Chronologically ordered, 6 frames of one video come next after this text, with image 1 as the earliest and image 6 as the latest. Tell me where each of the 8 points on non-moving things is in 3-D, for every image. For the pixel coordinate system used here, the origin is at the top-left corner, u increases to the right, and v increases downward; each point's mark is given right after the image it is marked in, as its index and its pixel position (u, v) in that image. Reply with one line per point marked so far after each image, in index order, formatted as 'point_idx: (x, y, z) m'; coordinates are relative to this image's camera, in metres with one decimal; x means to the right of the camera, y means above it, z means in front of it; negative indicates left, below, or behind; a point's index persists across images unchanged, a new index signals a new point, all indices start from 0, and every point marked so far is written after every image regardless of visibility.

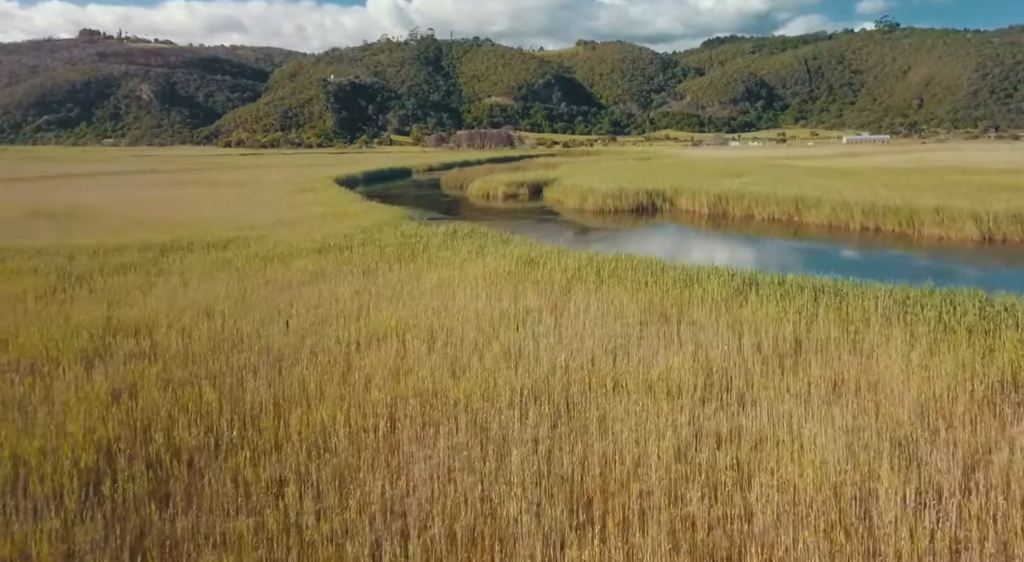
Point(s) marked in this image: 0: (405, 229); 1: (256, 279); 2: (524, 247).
0: (-2.6, +1.3, +18.5) m
1: (-4.5, +0.1, +13.5) m
2: (+0.3, +0.7, +15.9) m
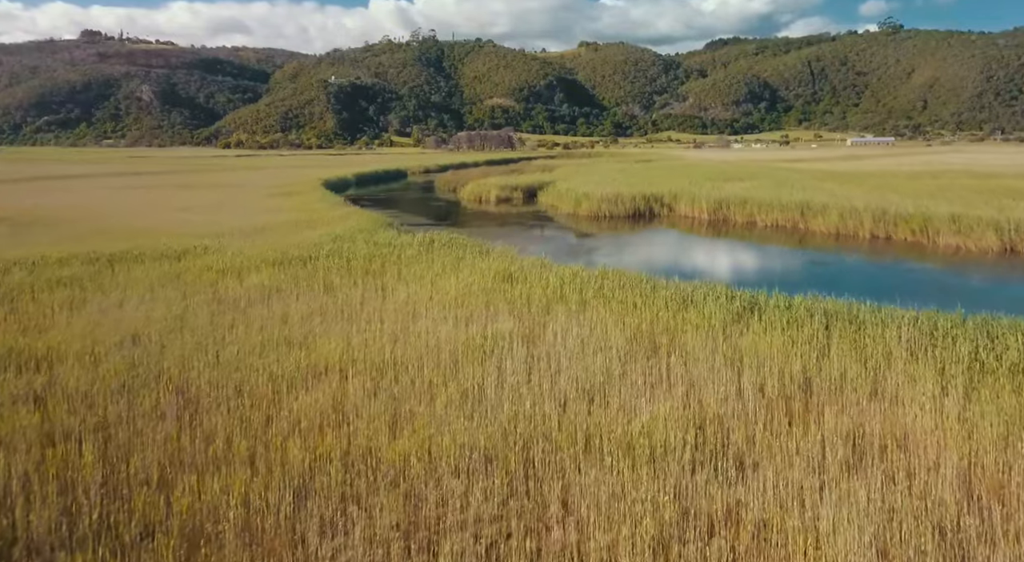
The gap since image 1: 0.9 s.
0: (-3.0, +1.0, +17.2) m
1: (-4.9, -0.2, +12.1) m
2: (-0.1, +0.4, +14.5) m
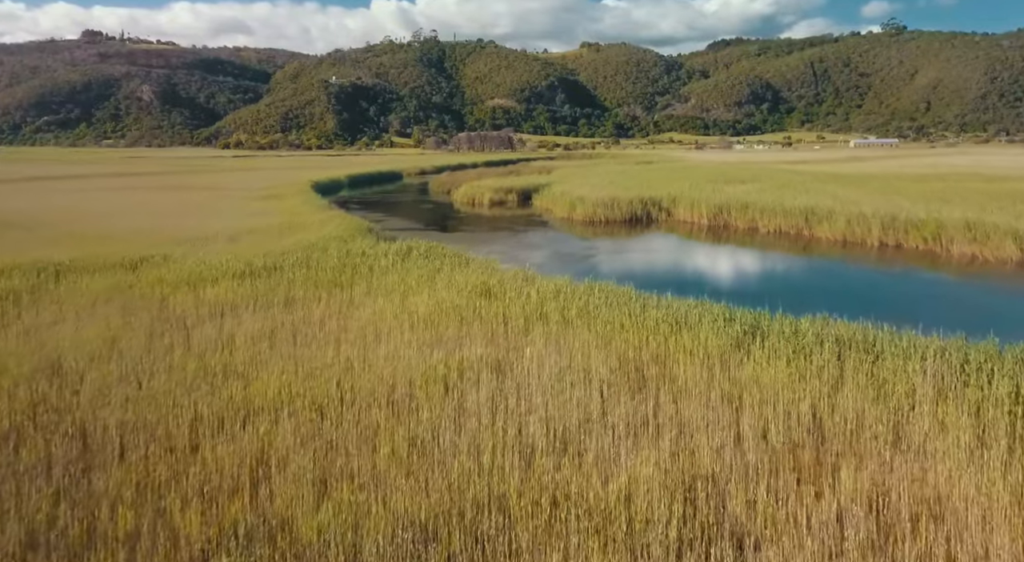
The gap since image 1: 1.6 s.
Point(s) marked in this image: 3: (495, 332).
0: (-3.3, +0.7, +16.0) m
1: (-5.3, -0.4, +11.0) m
2: (-0.4, +0.2, +13.4) m
3: (-0.2, -0.7, +9.8) m
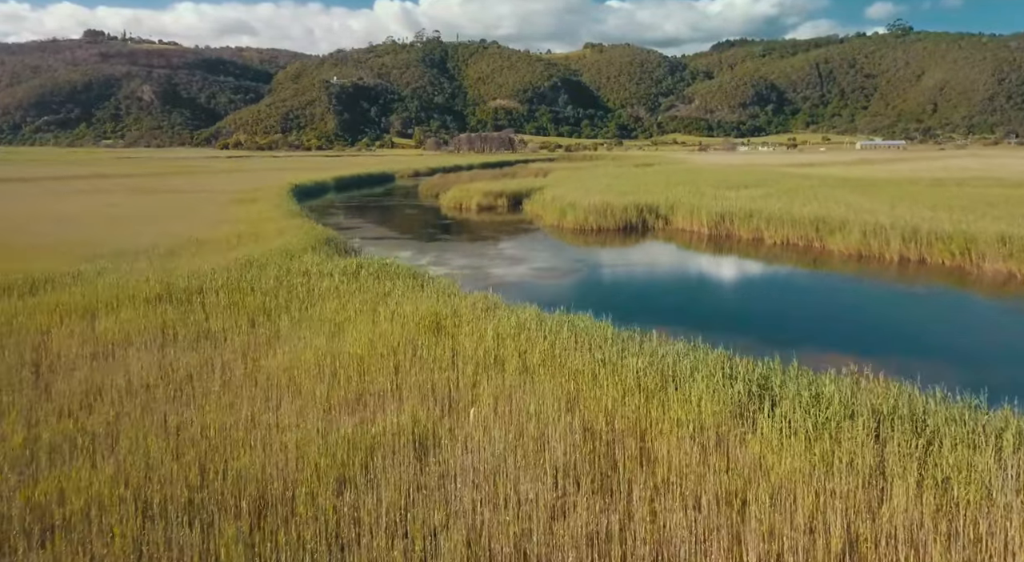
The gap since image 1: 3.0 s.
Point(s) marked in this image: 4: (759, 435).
0: (-3.9, +0.3, +14.0) m
1: (-5.9, -0.8, +9.0) m
2: (-1.0, -0.2, +11.3) m
3: (-0.8, -1.1, +7.8) m
4: (+2.0, -1.2, +6.3) m
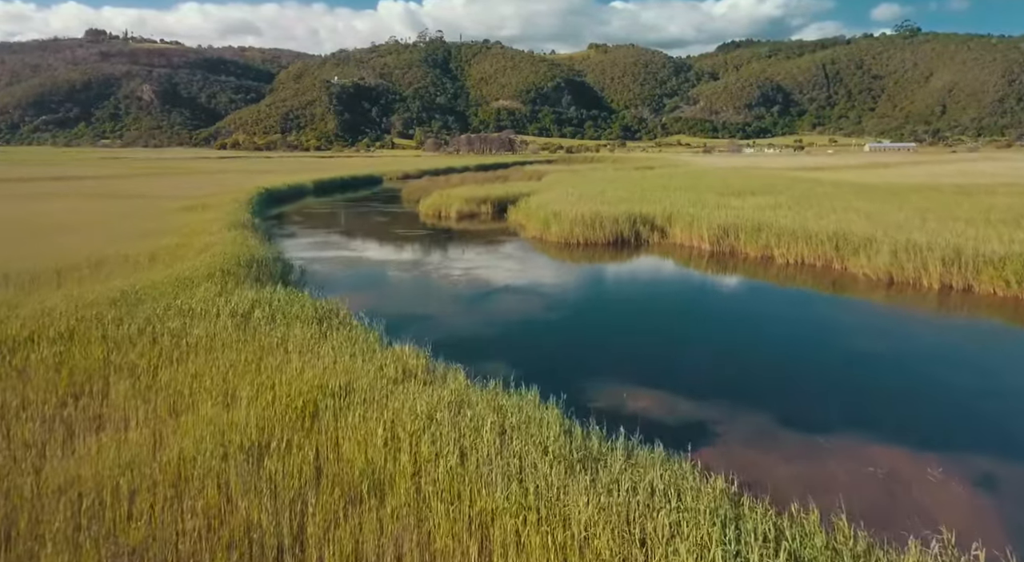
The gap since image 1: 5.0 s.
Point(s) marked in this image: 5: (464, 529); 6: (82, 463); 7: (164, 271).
0: (-4.6, -0.2, +11.1) m
1: (-6.7, -1.4, +6.1) m
2: (-1.8, -0.8, +8.4) m
3: (-1.6, -1.6, +4.8) m
4: (+1.2, -1.8, +3.3) m
5: (-0.3, -1.5, +4.9) m
6: (-3.2, -1.4, +6.0) m
7: (-6.2, +0.2, +13.7) m
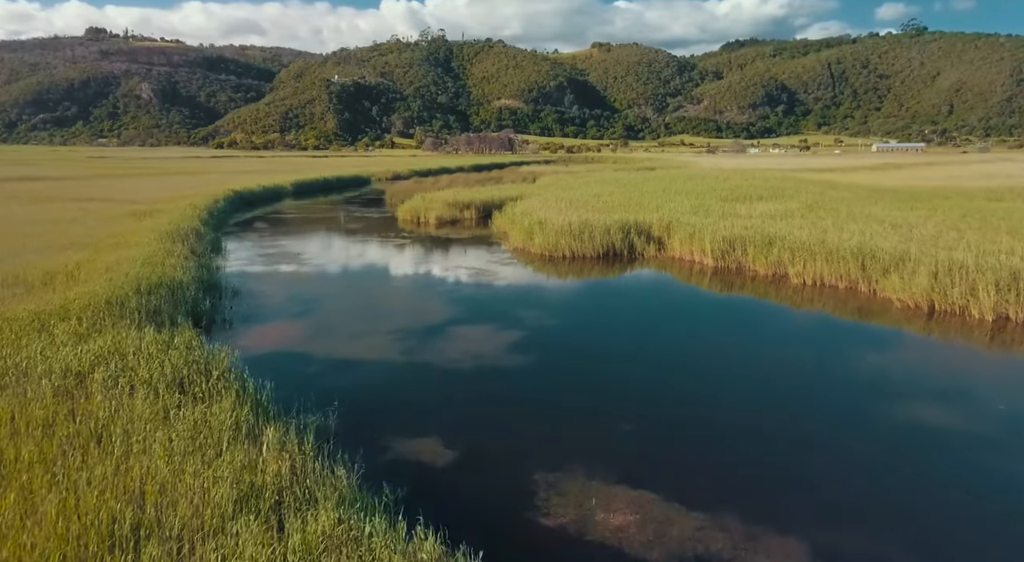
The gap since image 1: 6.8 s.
0: (-5.3, -0.7, +8.5) m
1: (-7.3, -1.8, +3.5) m
2: (-2.4, -1.3, +5.8) m
3: (-2.3, -2.1, +2.2) m
4: (+0.5, -2.3, +0.7) m
5: (-0.9, -2.0, +2.3) m
6: (-3.9, -1.9, +3.4) m
7: (-6.8, -0.2, +11.1) m
